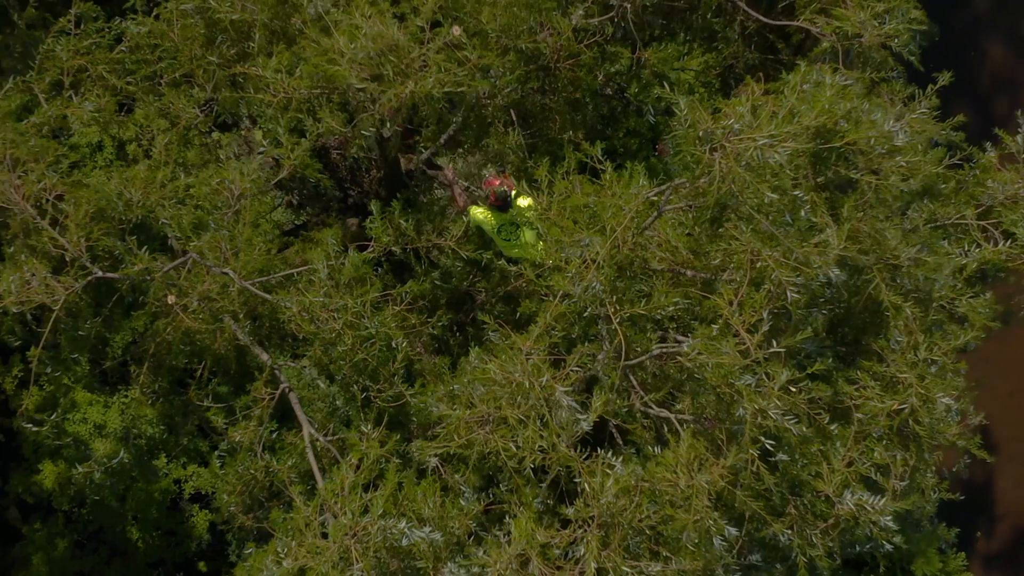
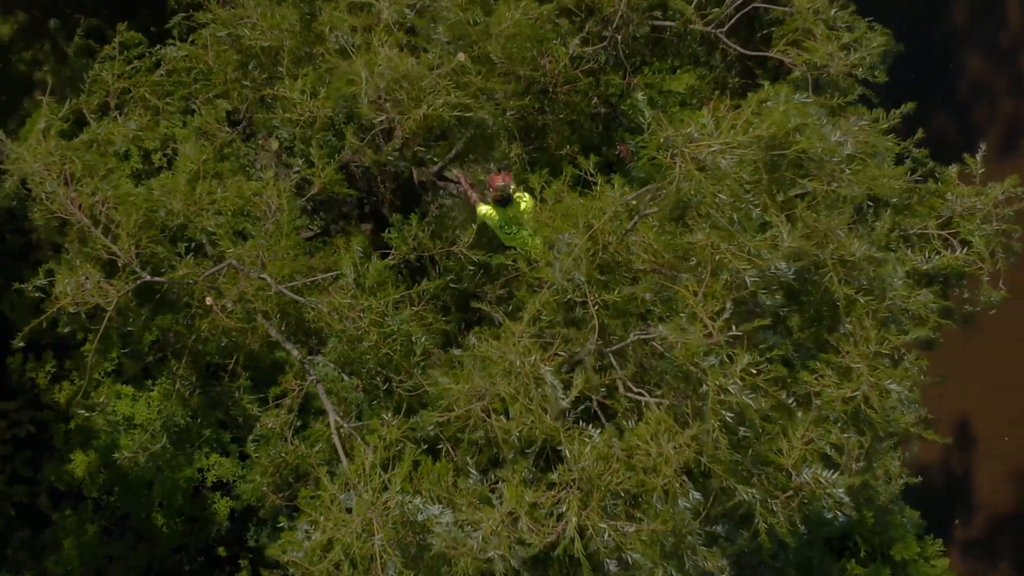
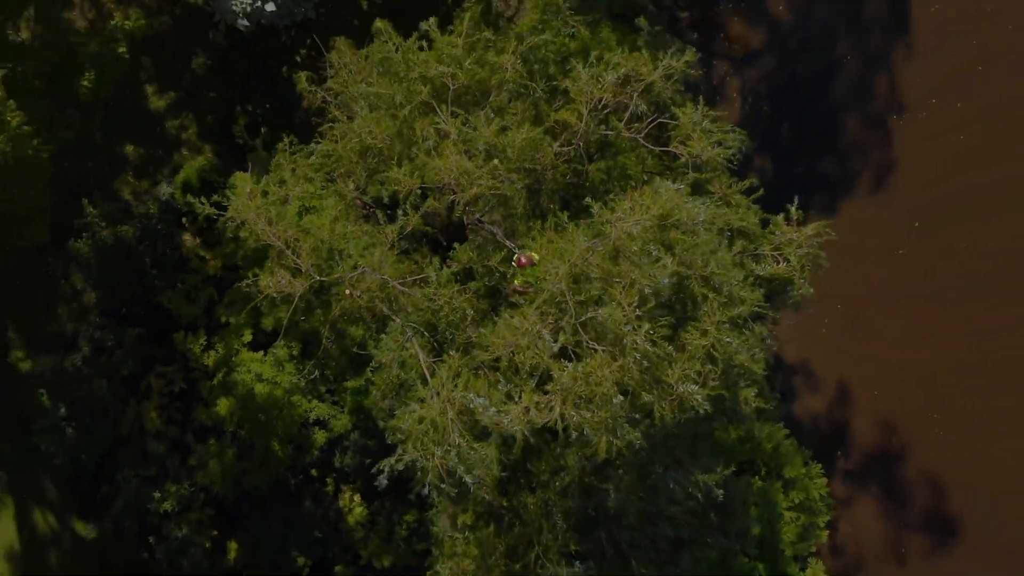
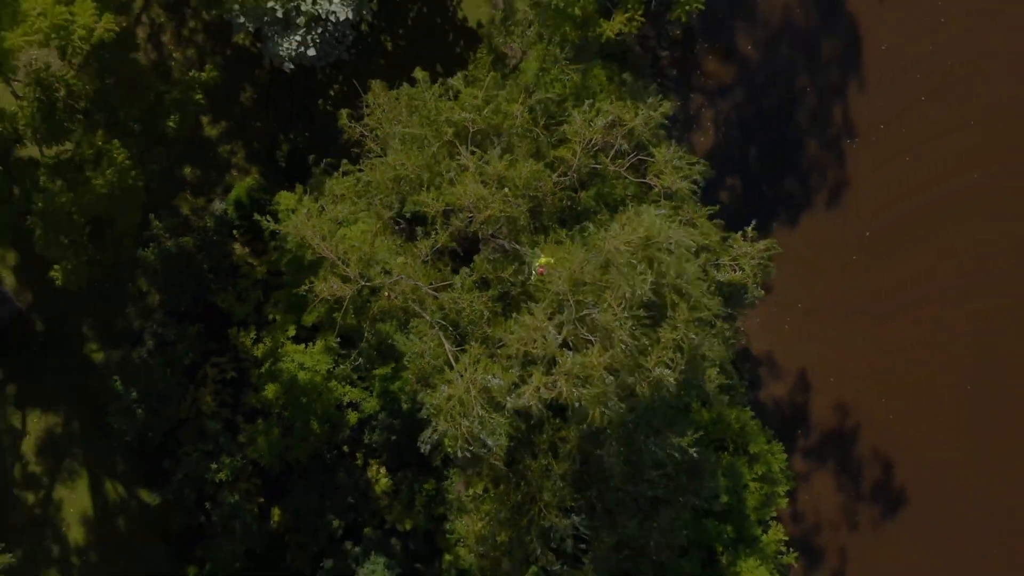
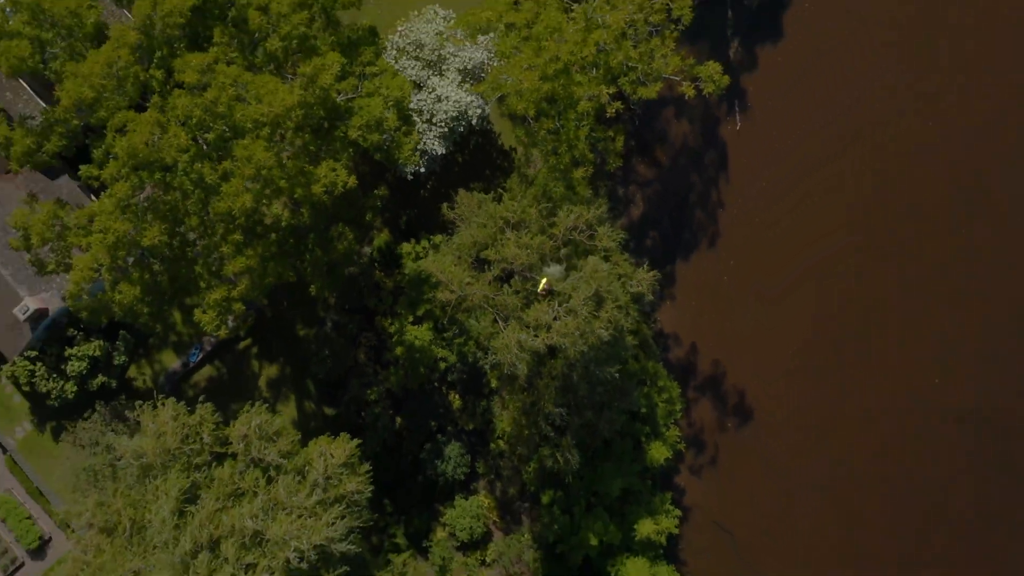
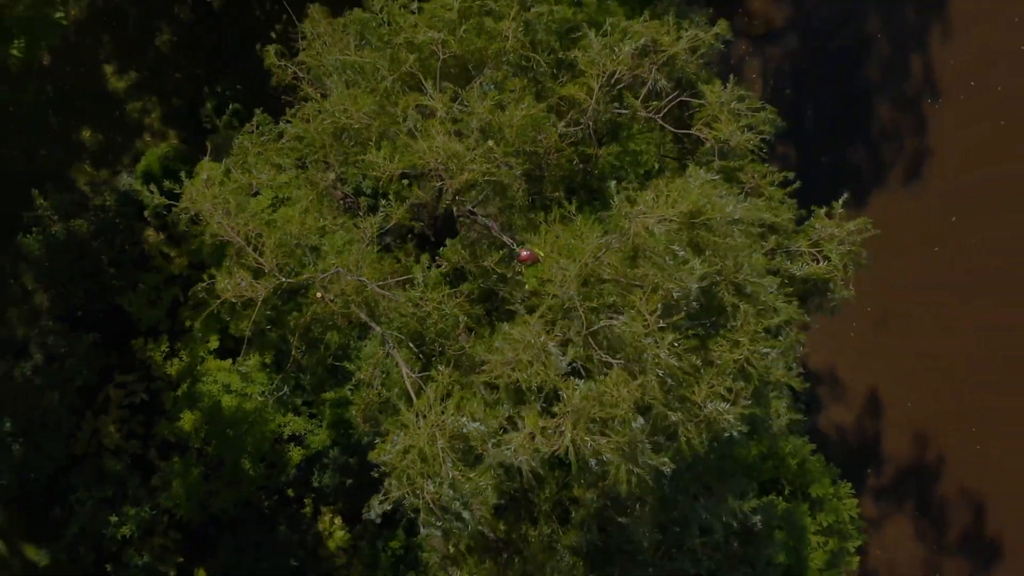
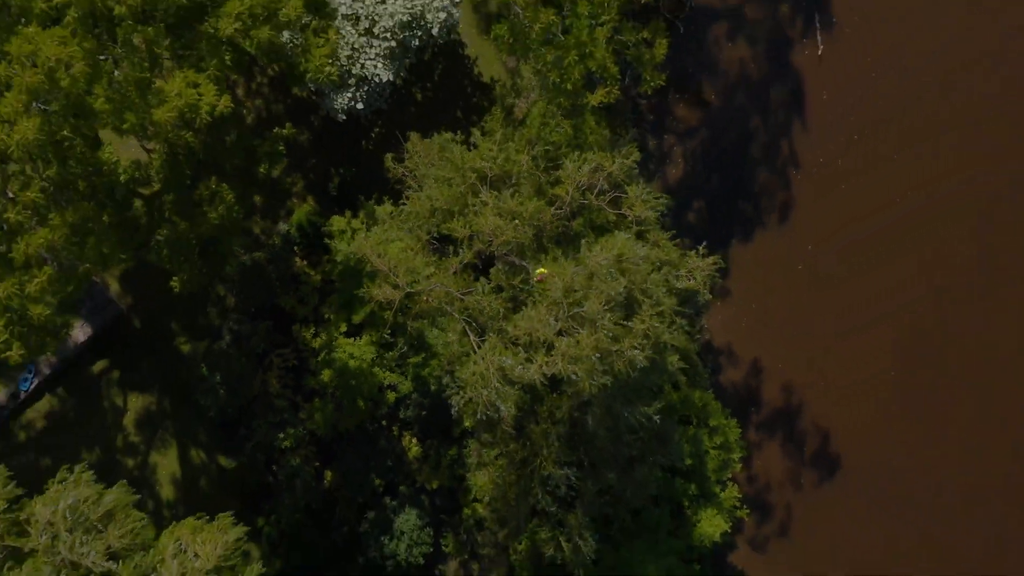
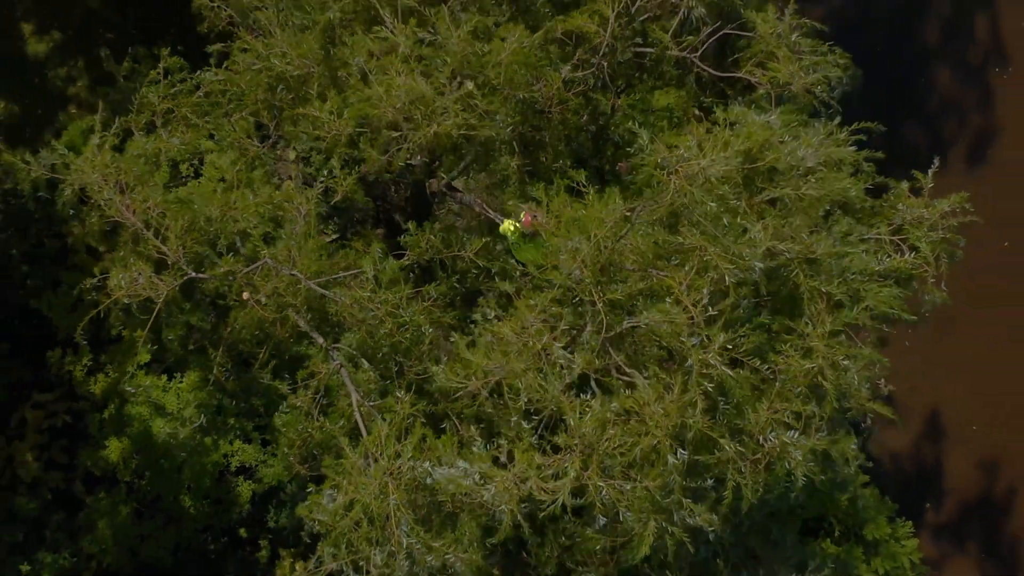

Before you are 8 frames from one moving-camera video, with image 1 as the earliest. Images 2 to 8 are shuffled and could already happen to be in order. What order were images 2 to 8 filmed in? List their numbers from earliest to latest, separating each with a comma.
2, 8, 6, 3, 4, 7, 5
